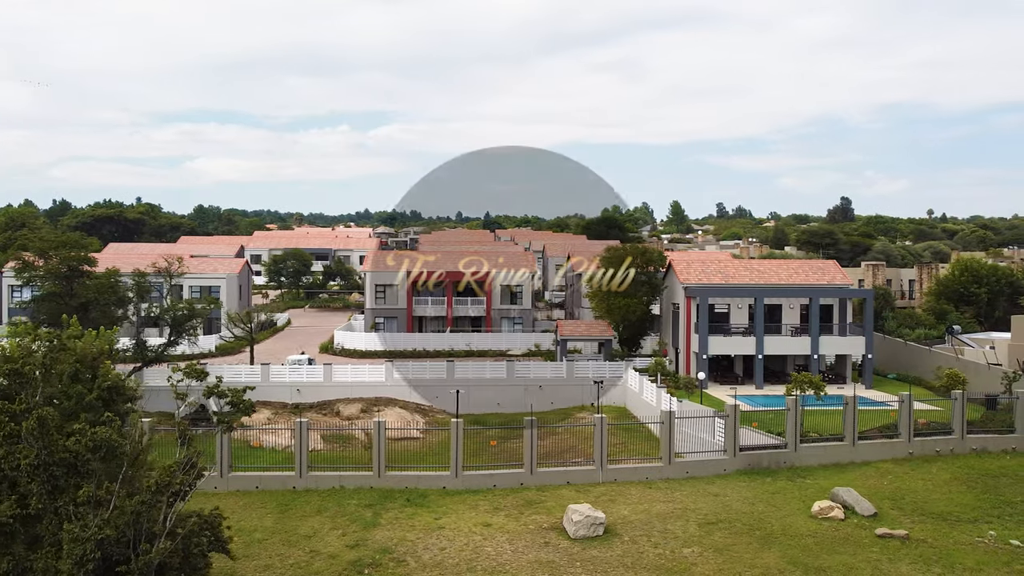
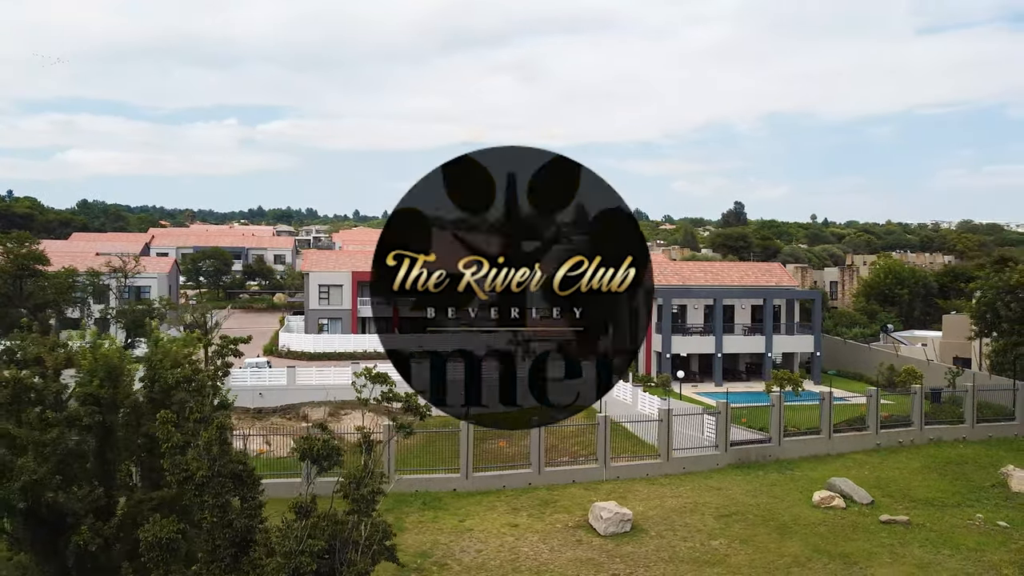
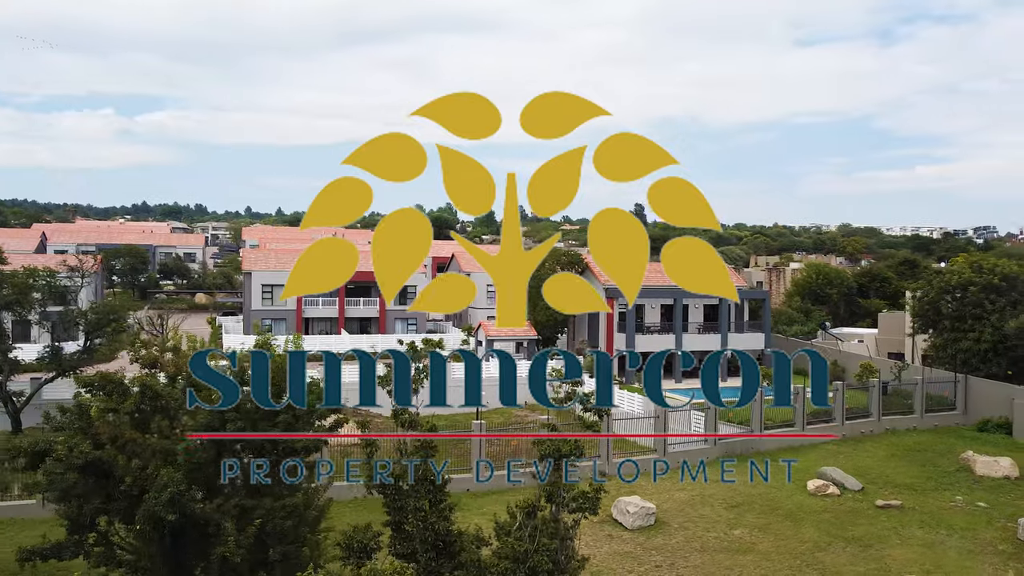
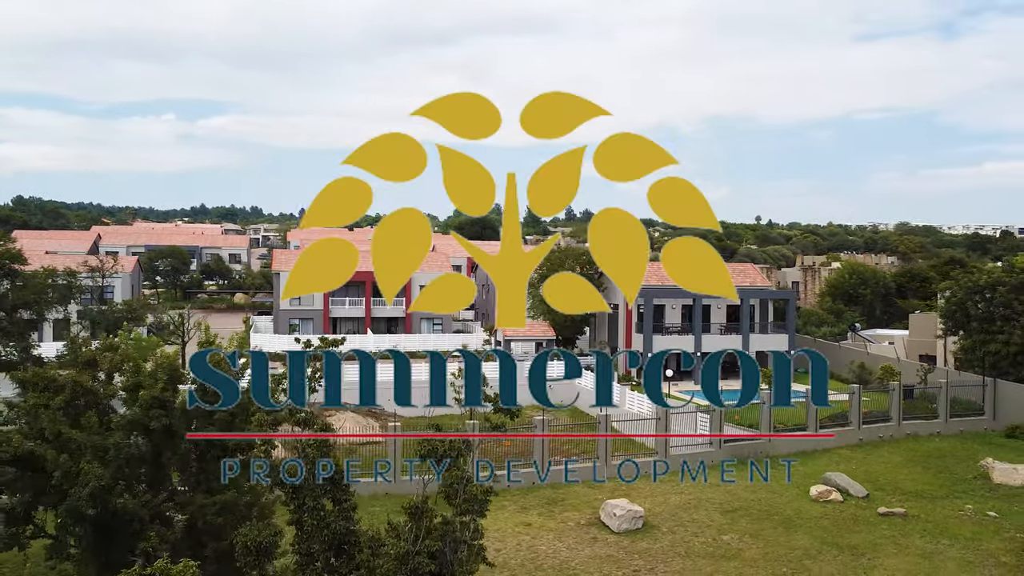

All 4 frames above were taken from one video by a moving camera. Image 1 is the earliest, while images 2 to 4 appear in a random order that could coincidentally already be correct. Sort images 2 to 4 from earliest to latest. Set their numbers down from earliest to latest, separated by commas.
2, 4, 3
